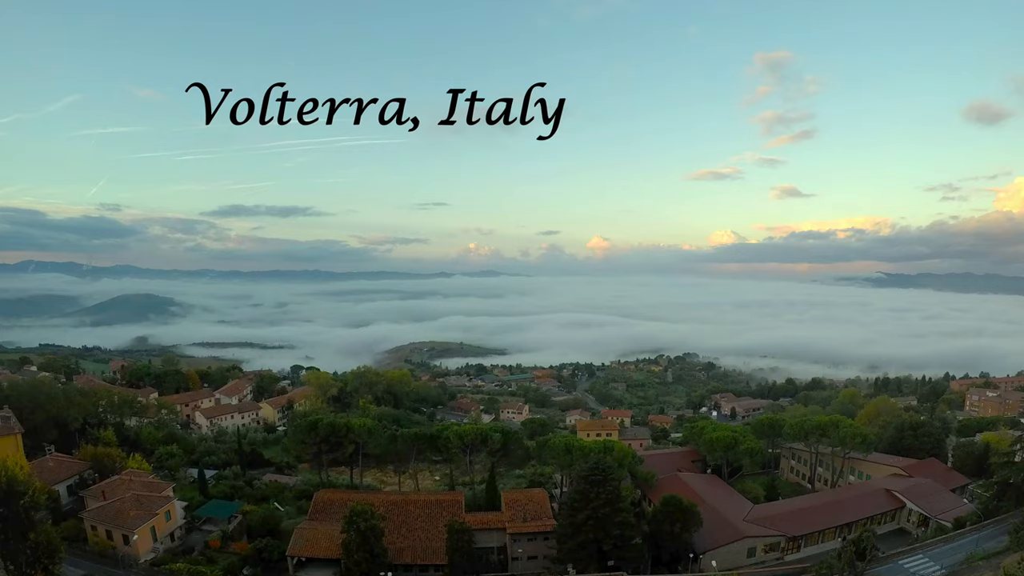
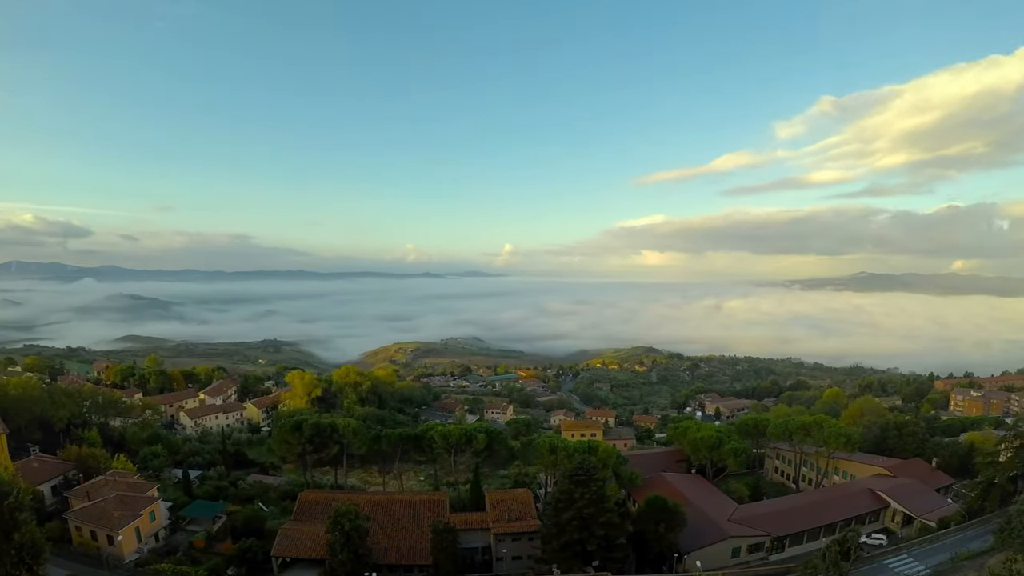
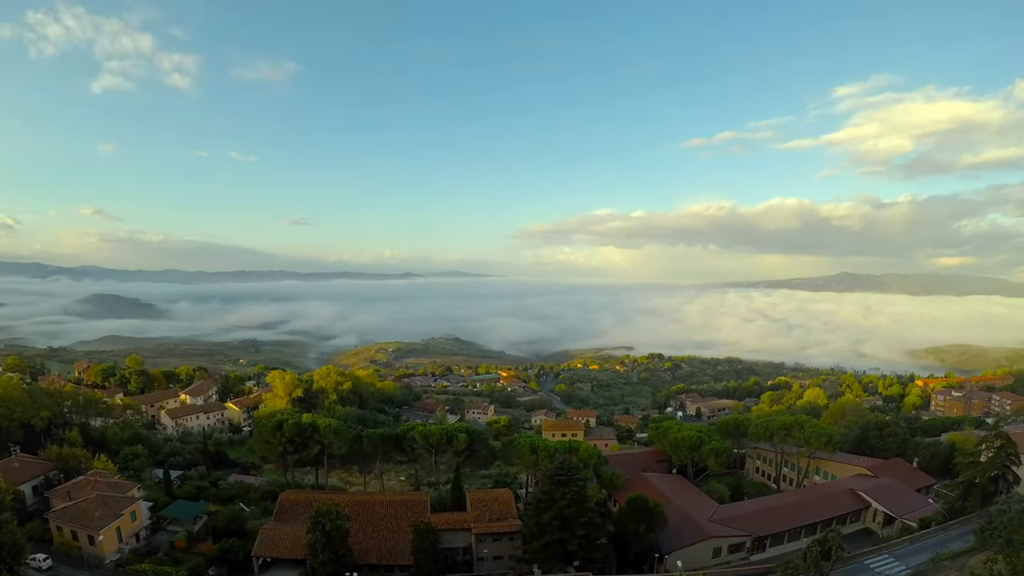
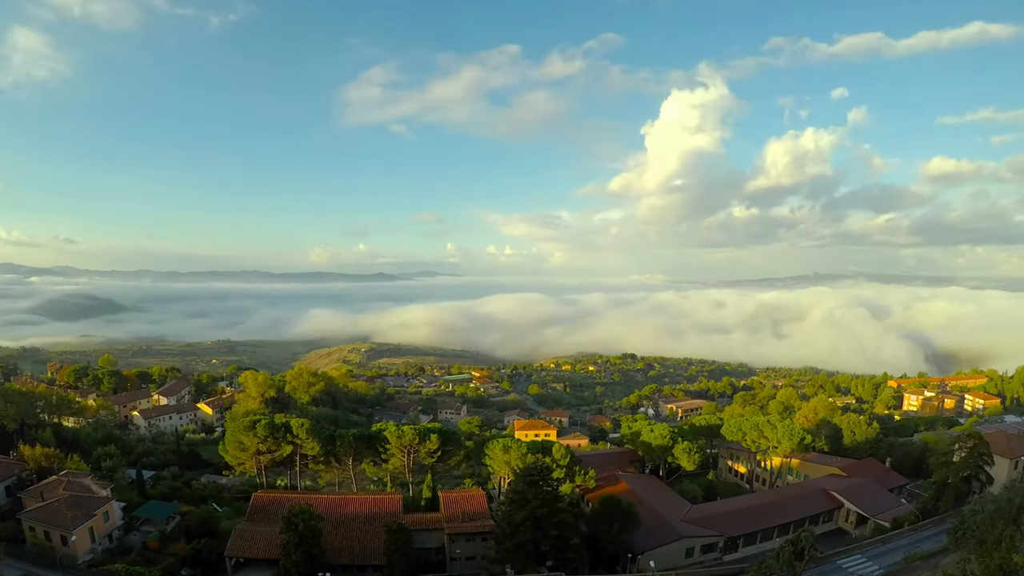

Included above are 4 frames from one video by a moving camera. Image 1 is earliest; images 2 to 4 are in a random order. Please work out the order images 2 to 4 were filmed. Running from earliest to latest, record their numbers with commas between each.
2, 3, 4
